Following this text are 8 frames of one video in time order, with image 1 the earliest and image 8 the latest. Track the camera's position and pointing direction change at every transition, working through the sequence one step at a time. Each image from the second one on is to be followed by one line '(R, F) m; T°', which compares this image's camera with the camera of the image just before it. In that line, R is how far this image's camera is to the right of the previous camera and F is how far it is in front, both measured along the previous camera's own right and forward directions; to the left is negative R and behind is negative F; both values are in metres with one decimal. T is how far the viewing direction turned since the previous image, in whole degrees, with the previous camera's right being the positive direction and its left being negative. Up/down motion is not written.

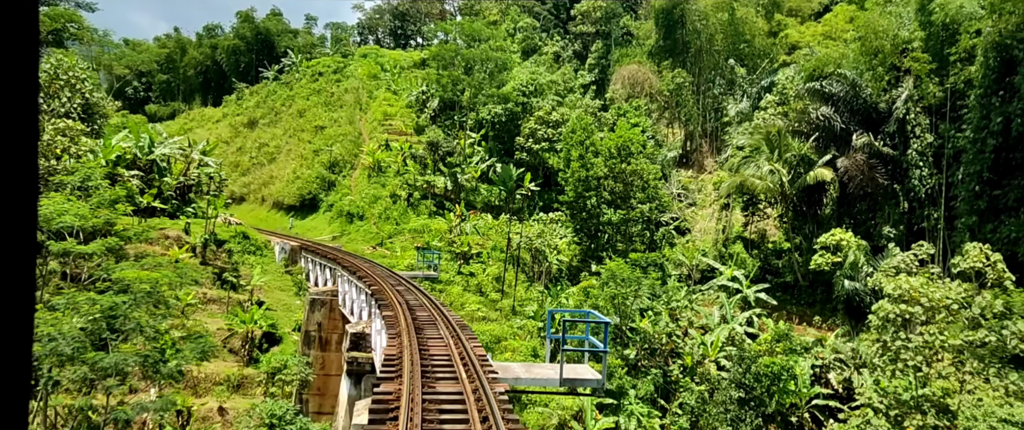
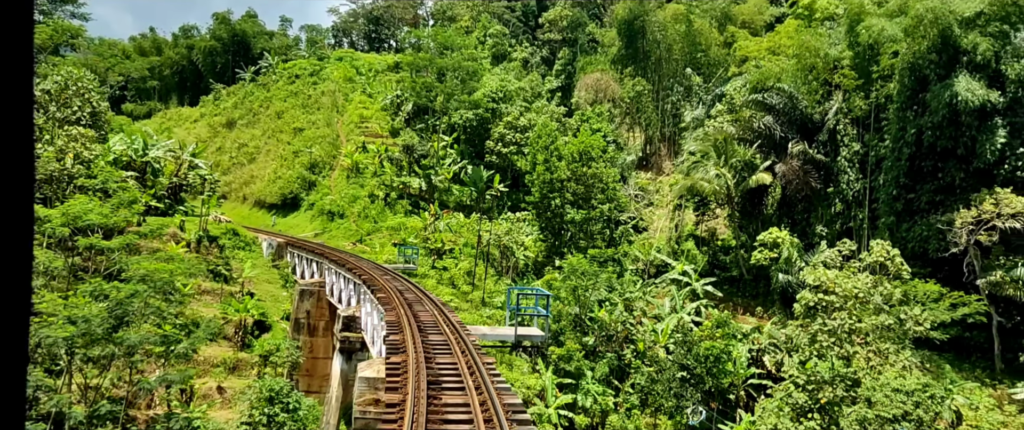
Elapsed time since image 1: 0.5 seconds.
(0.0, -1.6) m; +2°
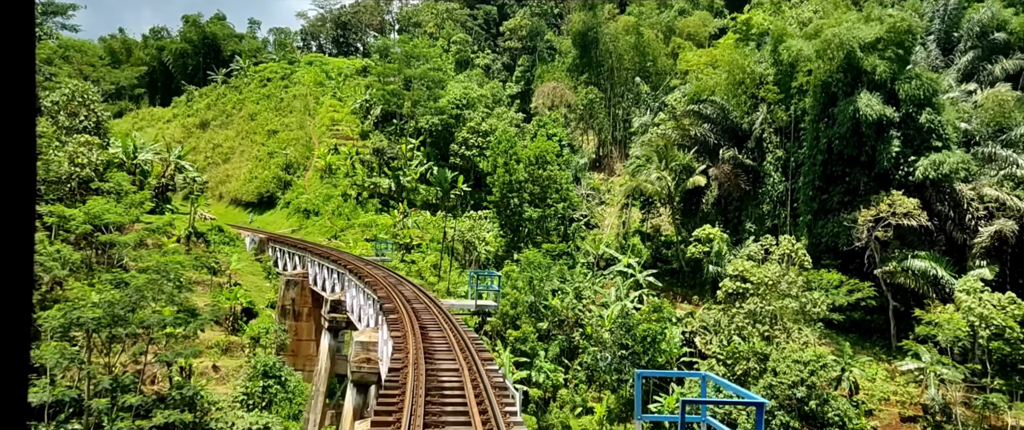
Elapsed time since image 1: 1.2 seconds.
(0.0, -2.1) m; +3°
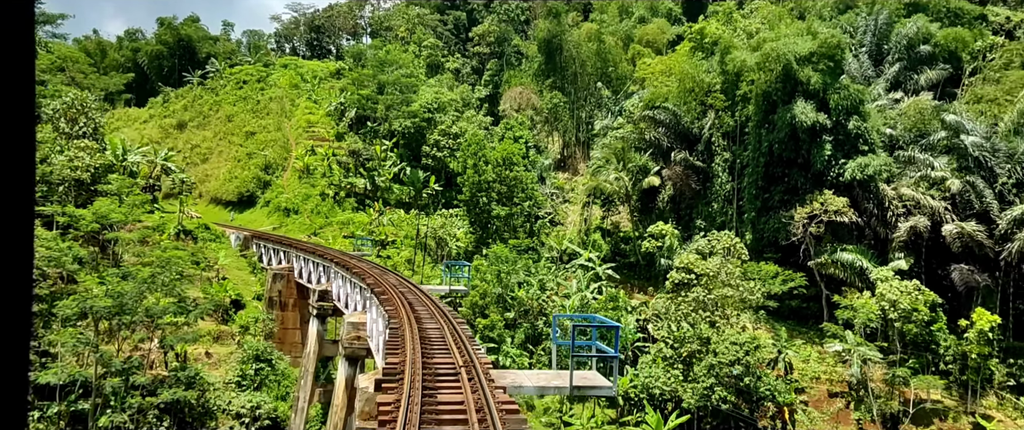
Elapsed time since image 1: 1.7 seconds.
(0.0, -1.7) m; +2°
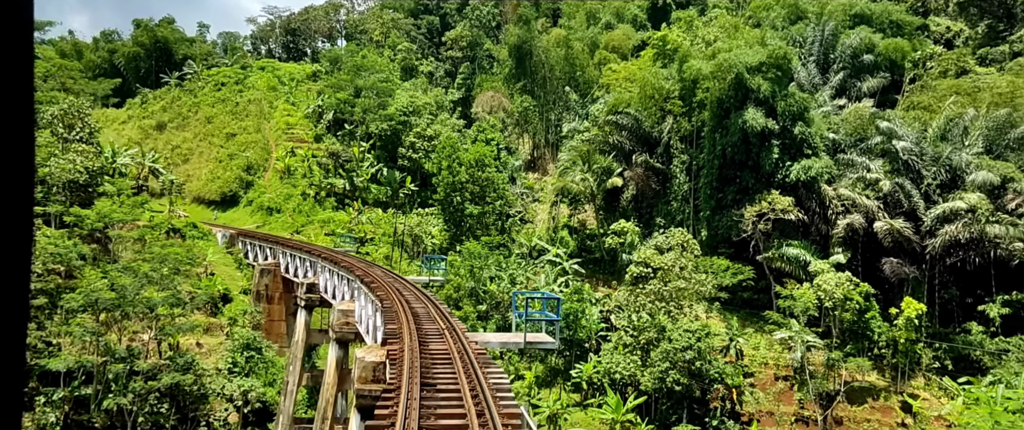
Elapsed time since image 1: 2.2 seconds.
(0.0, -1.5) m; +2°
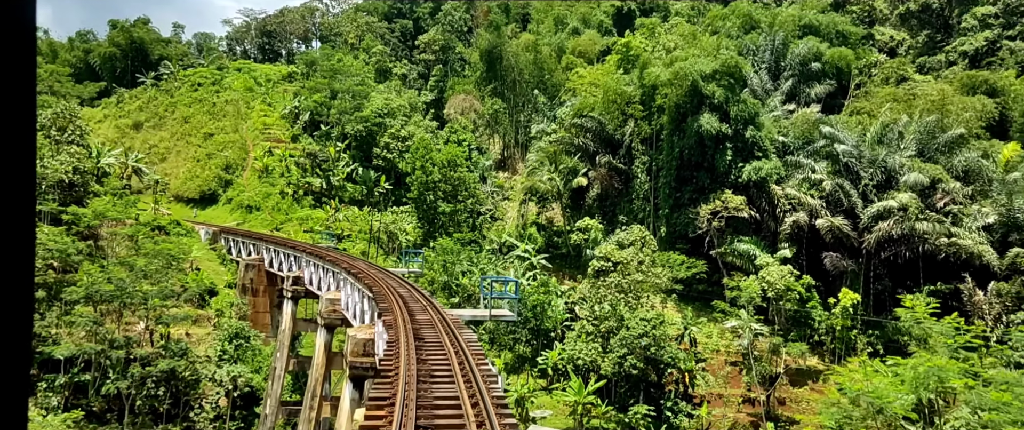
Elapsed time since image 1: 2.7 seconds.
(0.0, -1.4) m; +2°
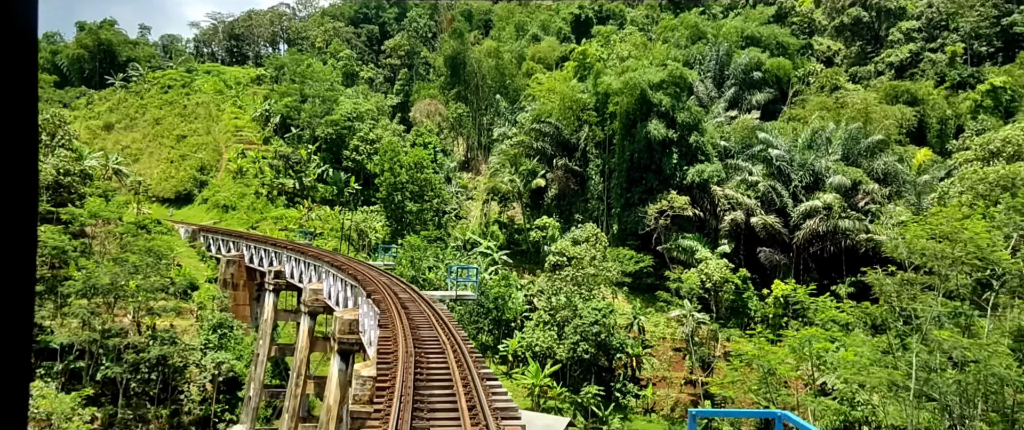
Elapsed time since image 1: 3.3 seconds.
(0.0, -1.9) m; +3°
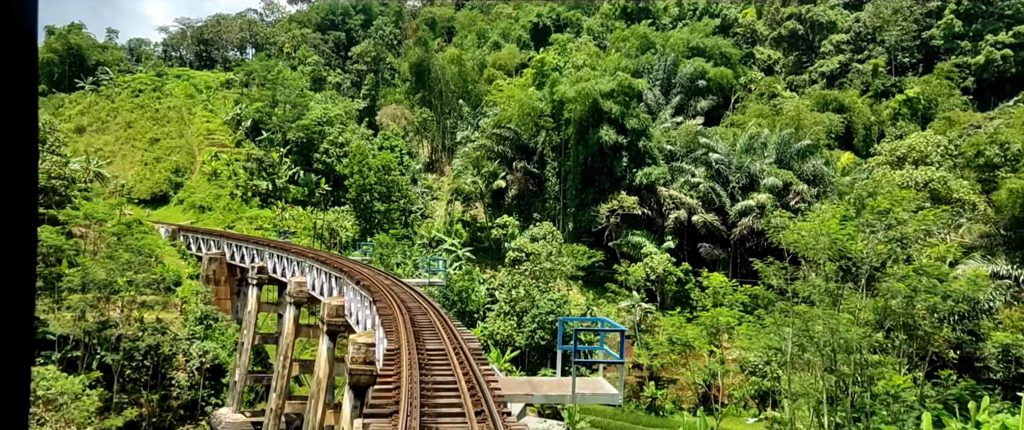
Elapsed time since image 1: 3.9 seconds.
(0.0, -2.0) m; +3°
